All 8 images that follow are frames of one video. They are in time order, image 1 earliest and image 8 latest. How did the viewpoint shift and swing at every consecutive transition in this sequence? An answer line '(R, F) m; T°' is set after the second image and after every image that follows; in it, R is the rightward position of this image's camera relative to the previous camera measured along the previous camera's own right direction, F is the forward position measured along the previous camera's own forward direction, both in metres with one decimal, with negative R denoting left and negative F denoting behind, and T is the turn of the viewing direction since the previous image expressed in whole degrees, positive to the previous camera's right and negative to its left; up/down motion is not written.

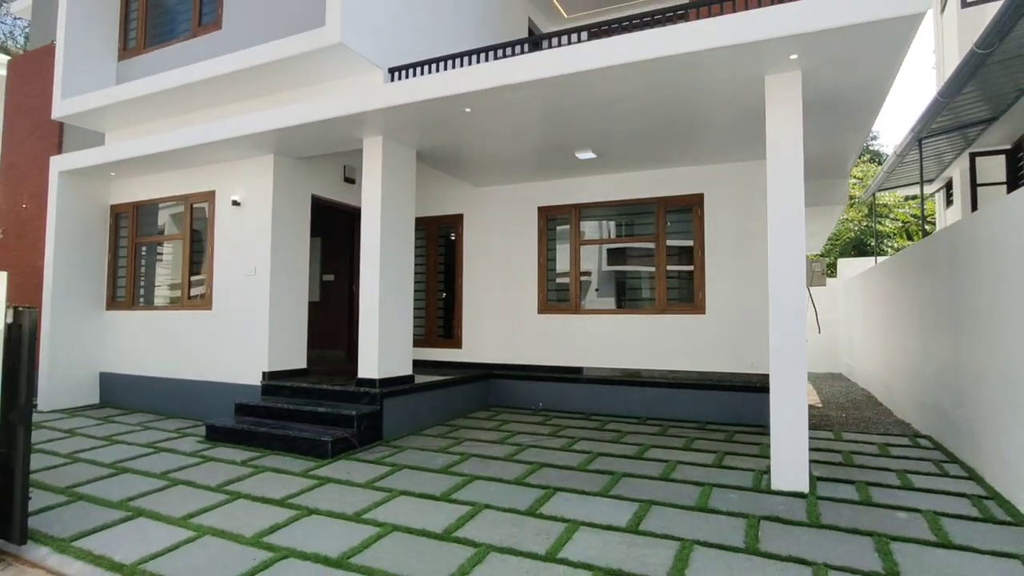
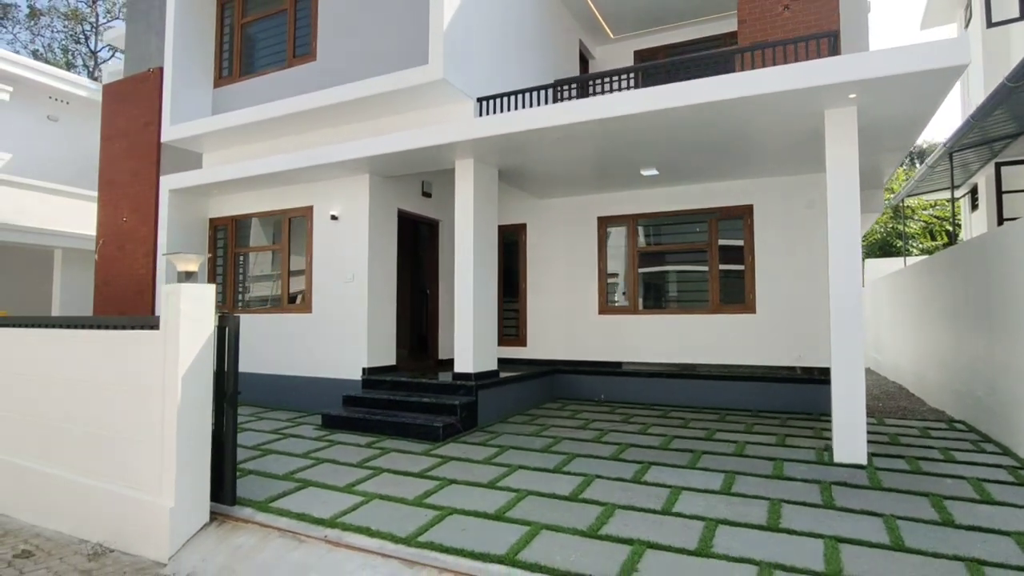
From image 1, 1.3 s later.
(-0.7, -0.7) m; -1°
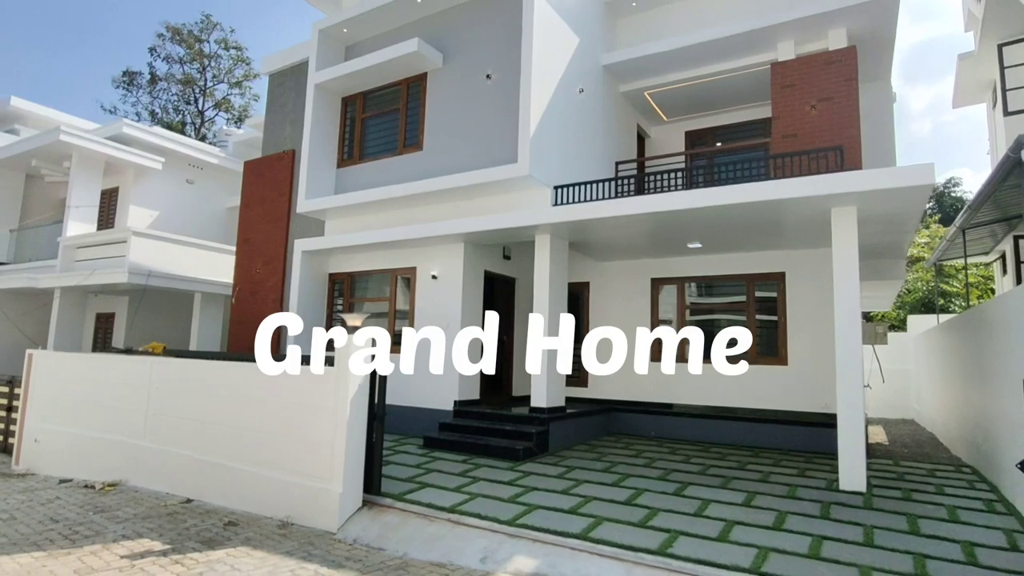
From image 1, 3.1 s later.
(-0.2, -1.4) m; -5°
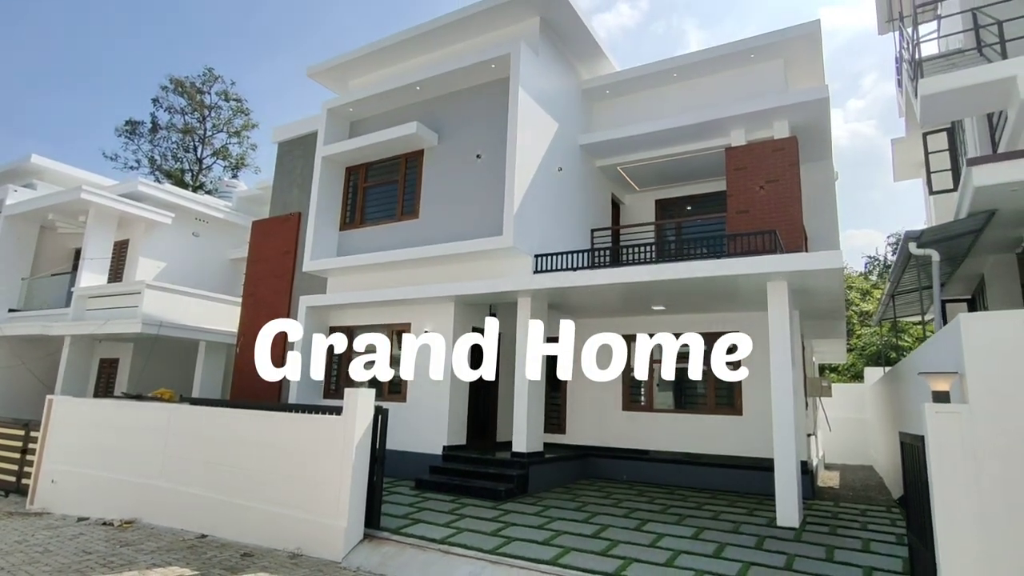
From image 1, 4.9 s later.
(0.0, -1.0) m; +1°
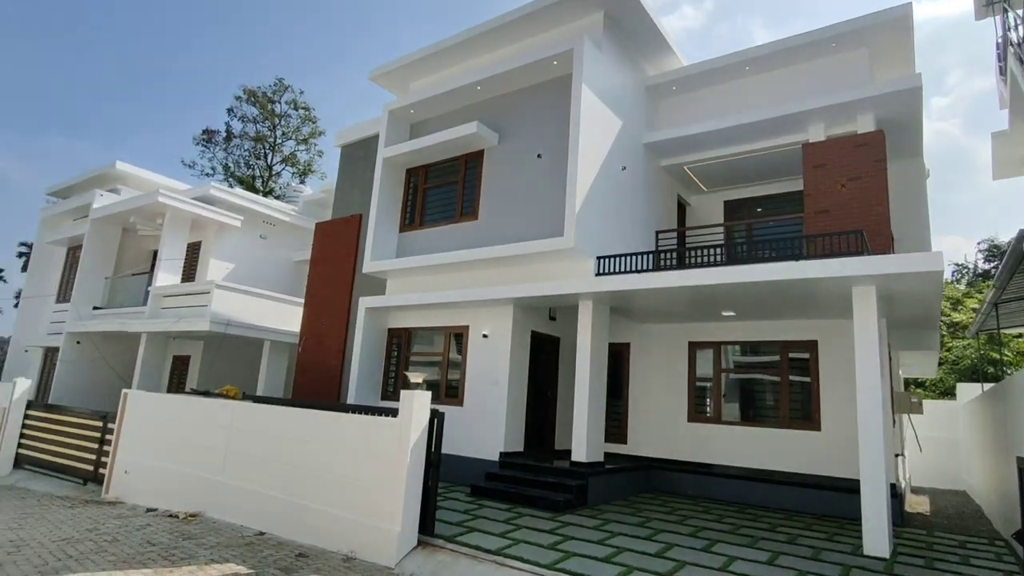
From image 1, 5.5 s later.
(0.0, +0.3) m; -6°
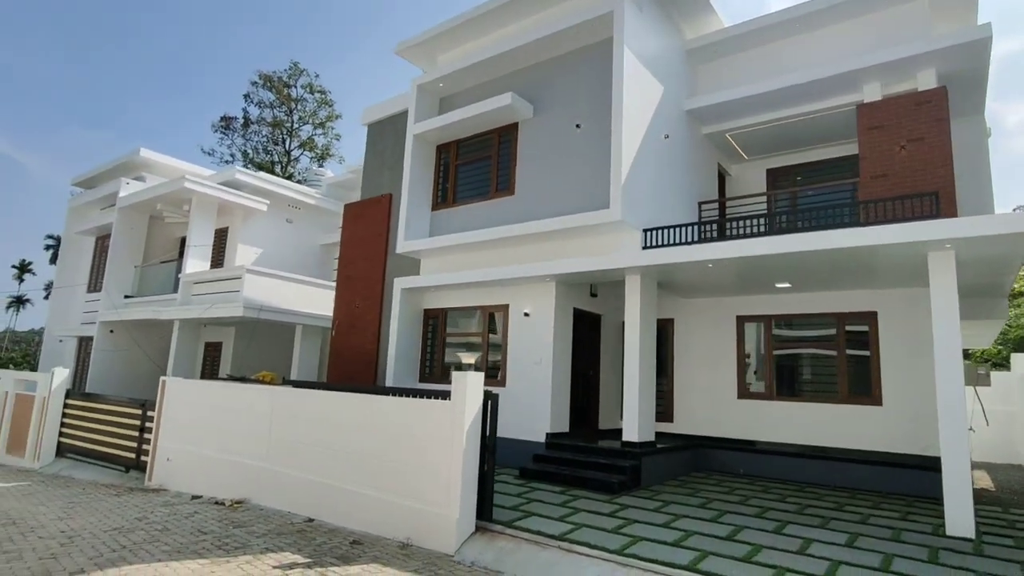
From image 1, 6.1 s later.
(-0.4, +0.3) m; -2°
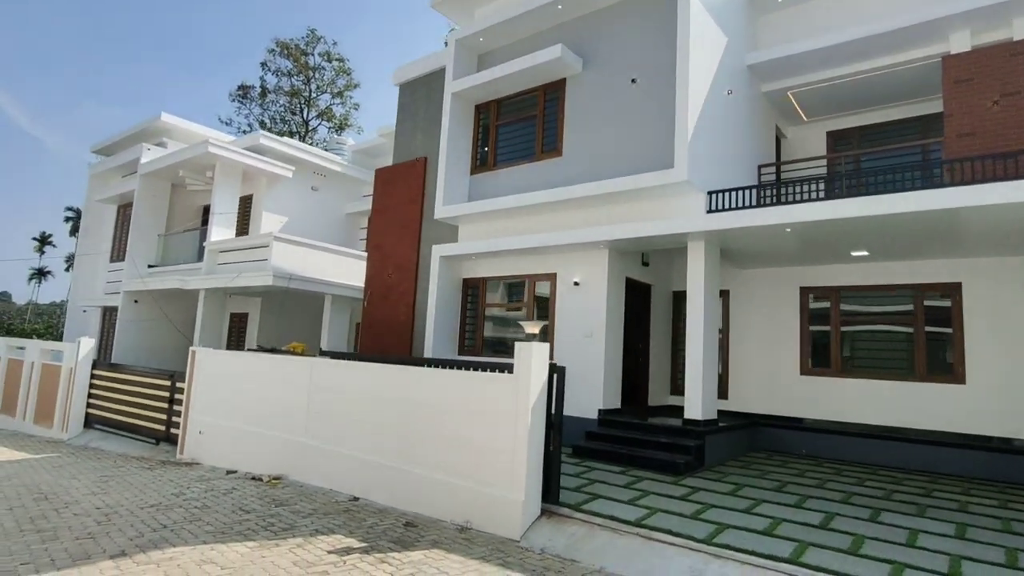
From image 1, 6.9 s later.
(-0.5, +0.5) m; -1°
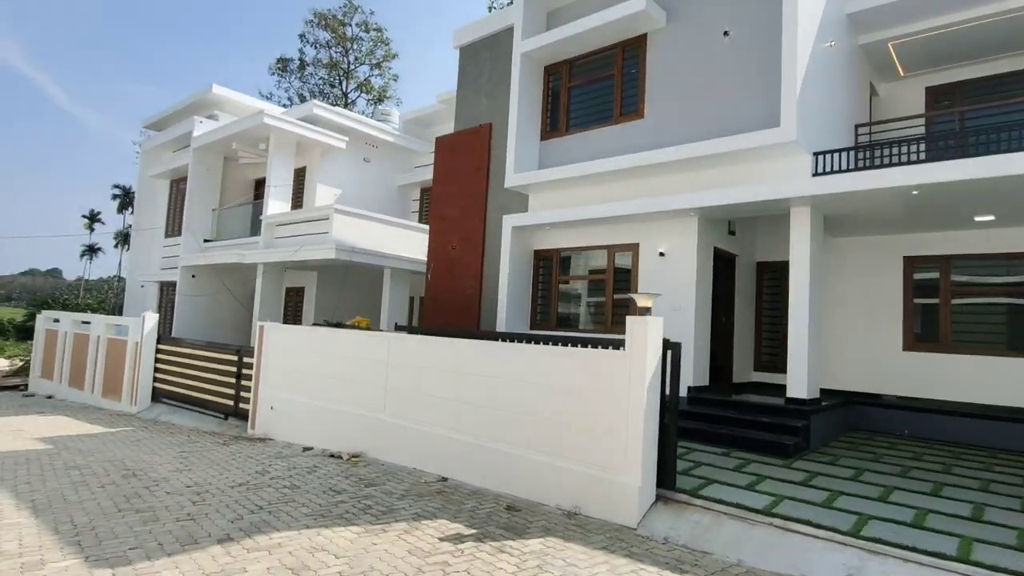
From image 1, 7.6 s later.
(-0.6, +0.4) m; -3°
